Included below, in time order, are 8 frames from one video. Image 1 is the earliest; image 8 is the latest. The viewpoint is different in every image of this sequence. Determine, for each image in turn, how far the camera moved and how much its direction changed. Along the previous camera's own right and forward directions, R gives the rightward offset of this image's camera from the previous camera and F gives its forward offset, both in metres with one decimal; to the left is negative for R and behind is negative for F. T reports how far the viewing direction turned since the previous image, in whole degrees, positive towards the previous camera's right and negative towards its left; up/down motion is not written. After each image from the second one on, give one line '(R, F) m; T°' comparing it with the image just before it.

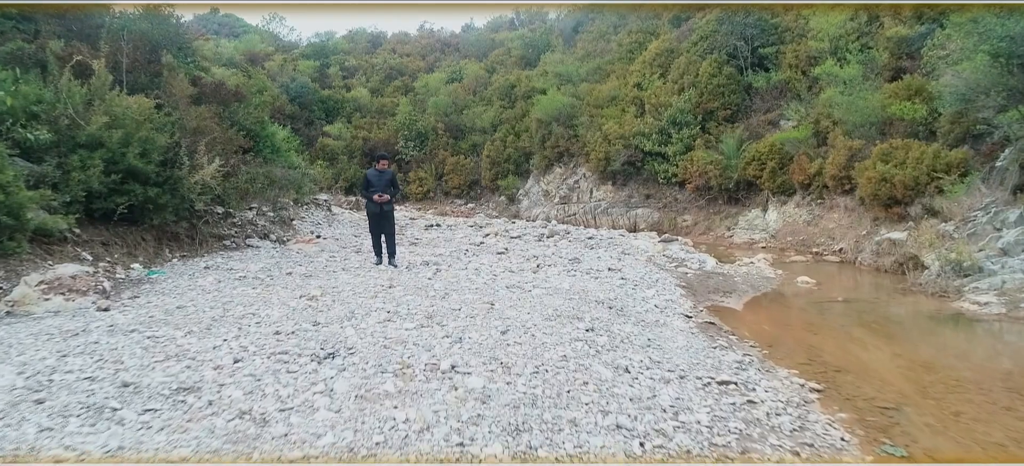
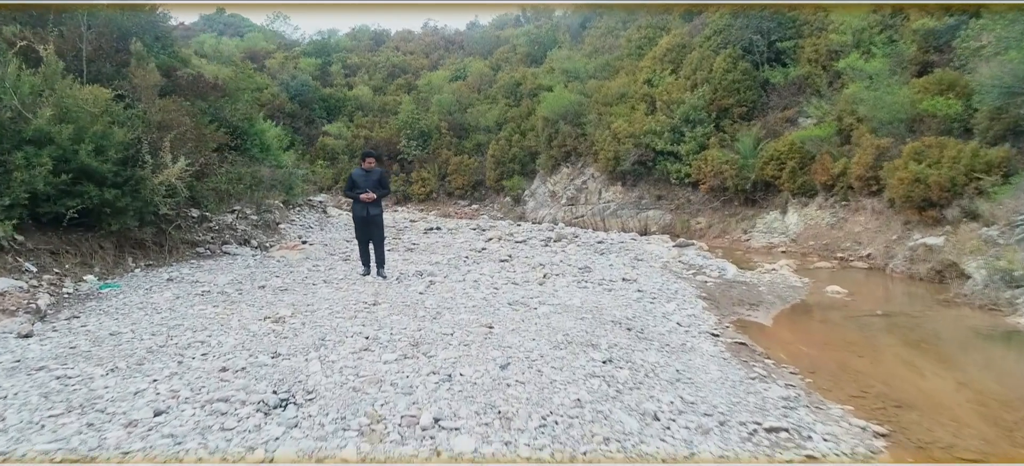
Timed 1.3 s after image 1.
(0.0, +1.1) m; 0°
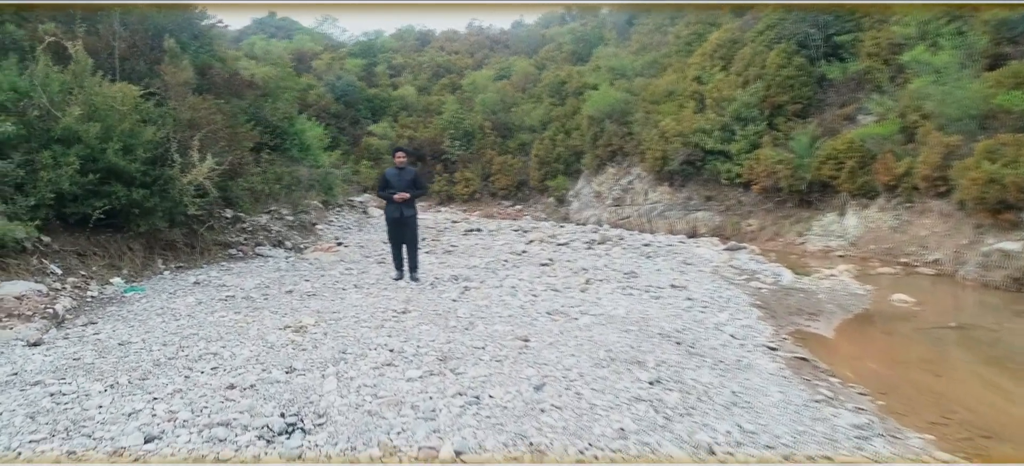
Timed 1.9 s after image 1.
(+0.1, +0.5) m; -4°
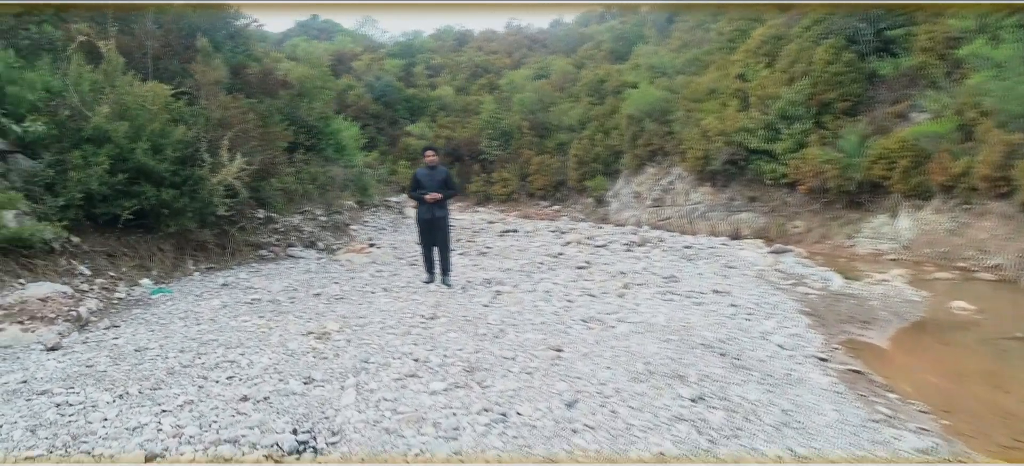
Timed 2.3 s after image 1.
(0.0, +0.3) m; -3°
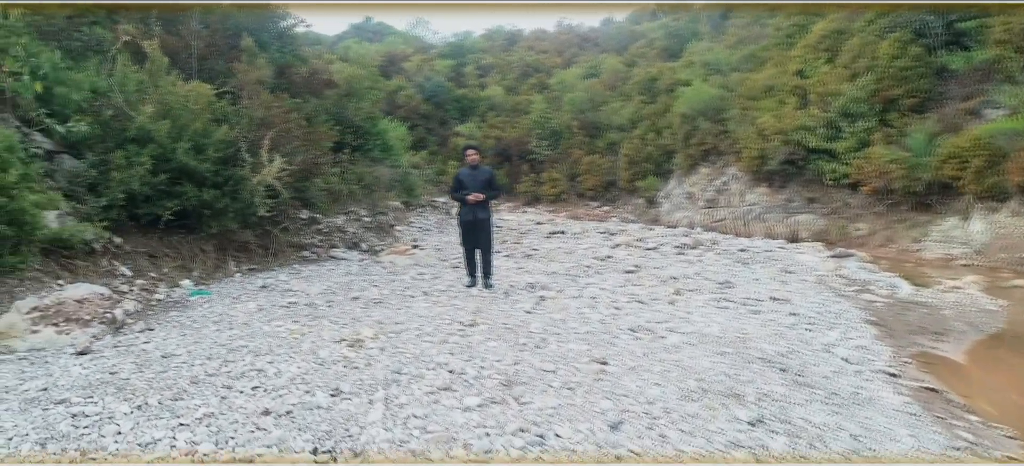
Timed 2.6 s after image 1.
(+0.1, +0.3) m; -4°
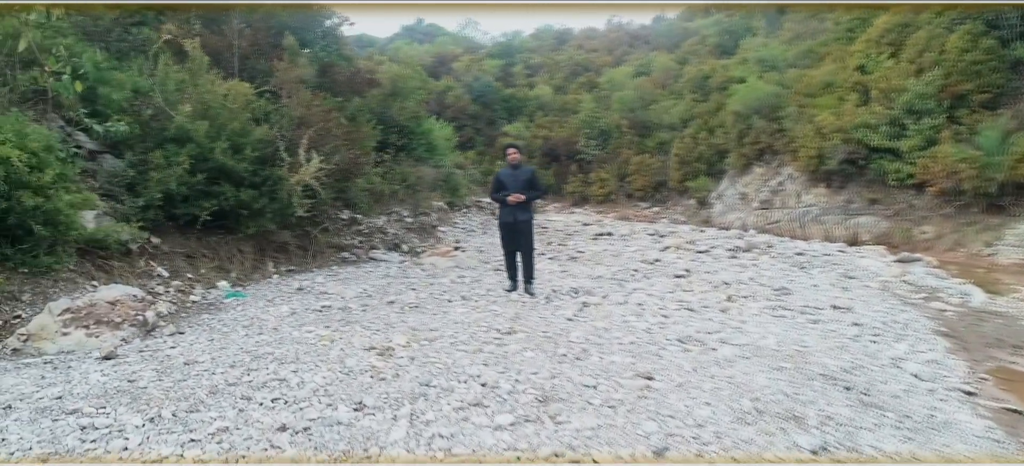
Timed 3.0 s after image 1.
(+0.1, +0.3) m; -4°
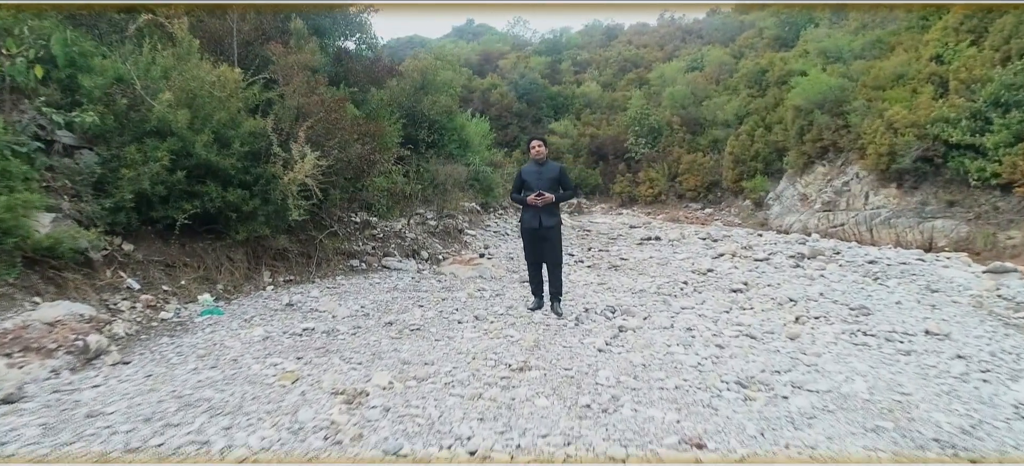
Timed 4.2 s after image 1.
(+0.2, +1.1) m; -4°
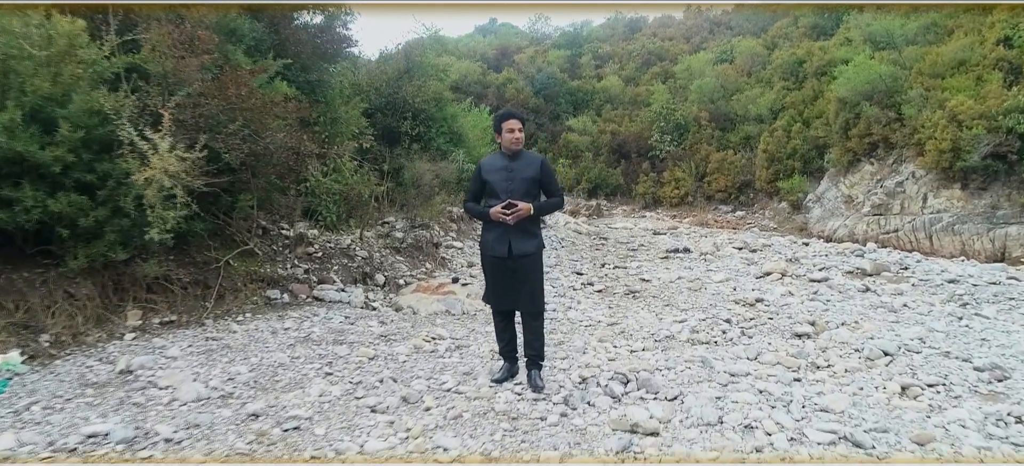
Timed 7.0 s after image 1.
(+0.4, +2.2) m; -2°
